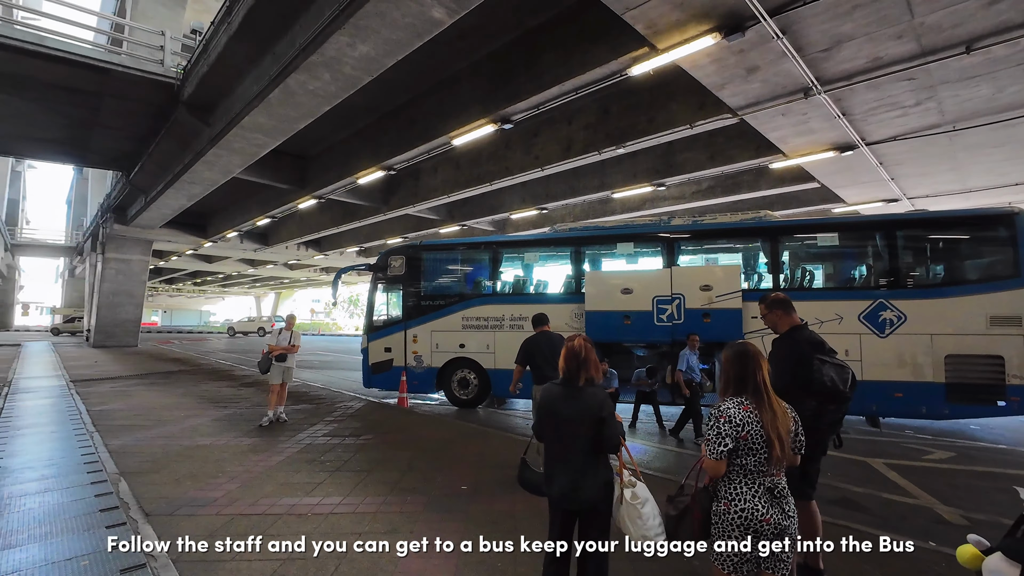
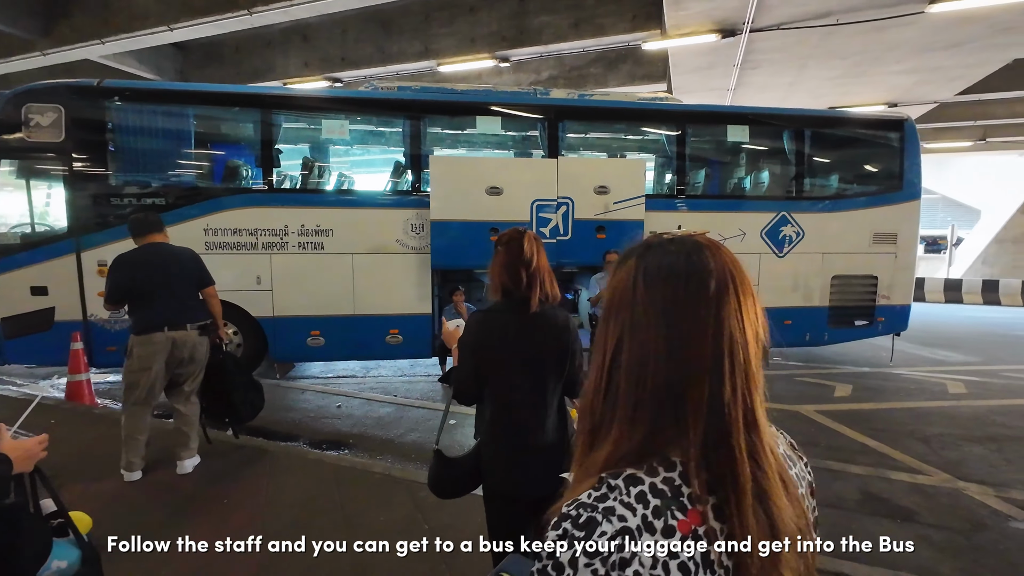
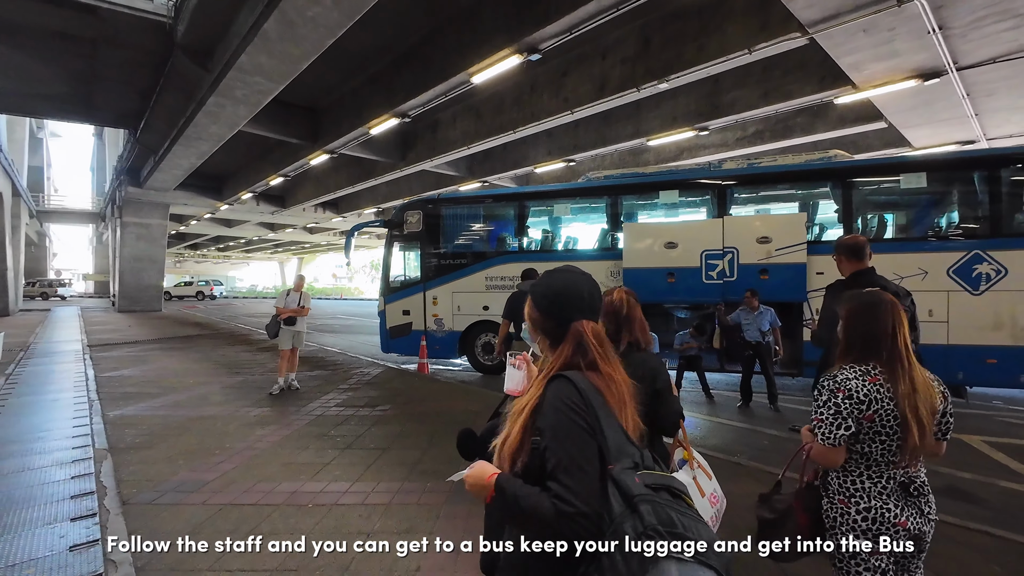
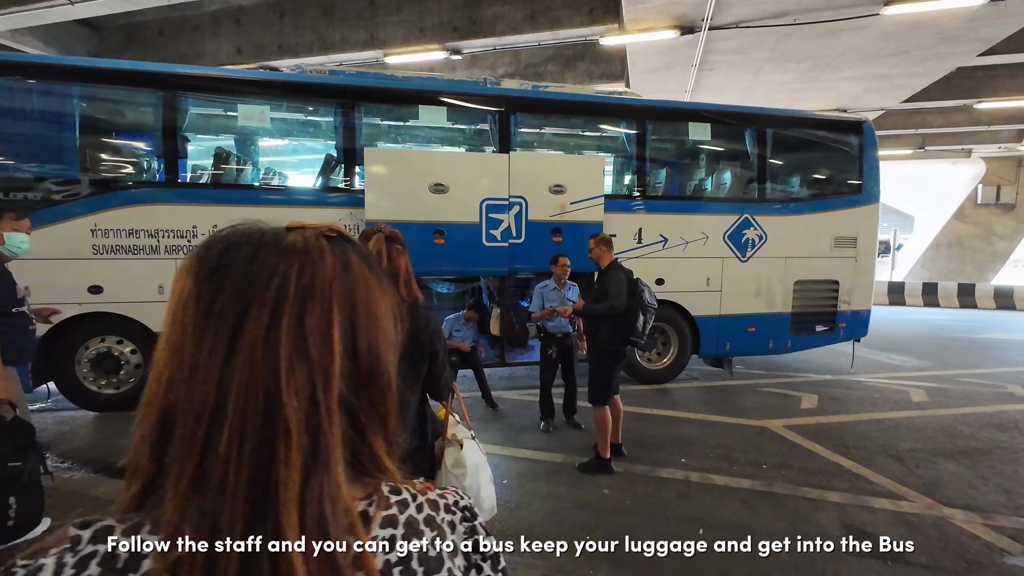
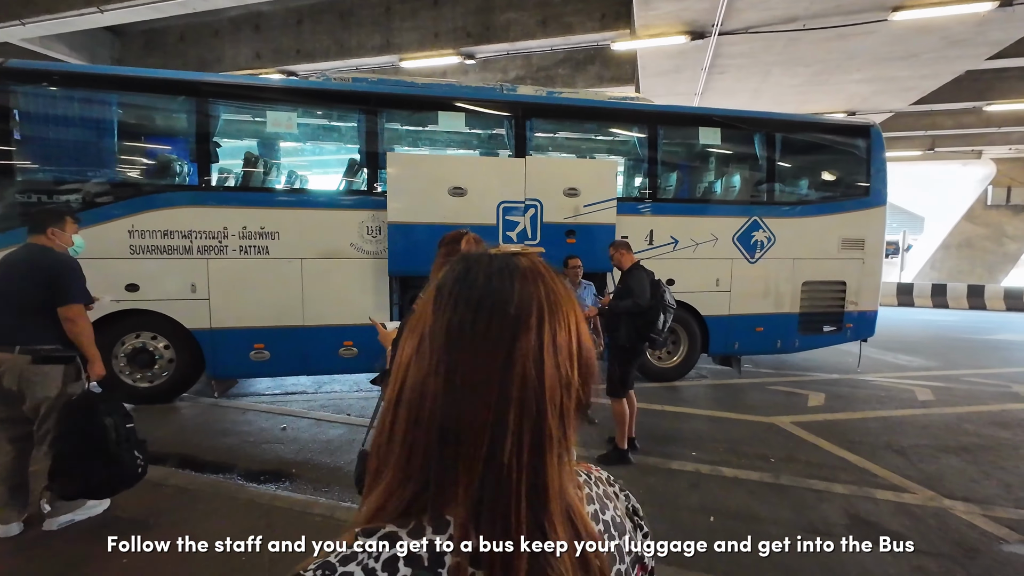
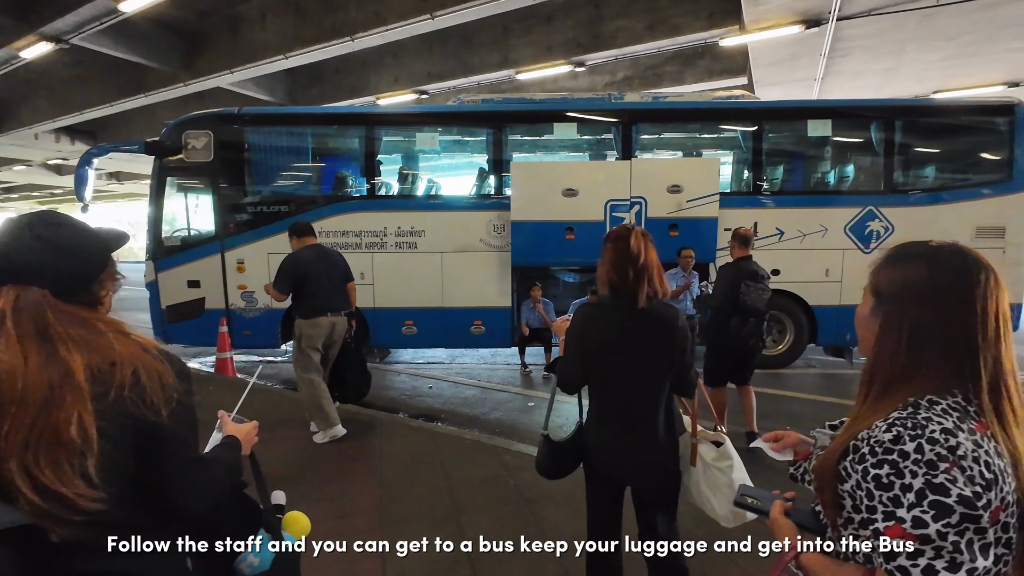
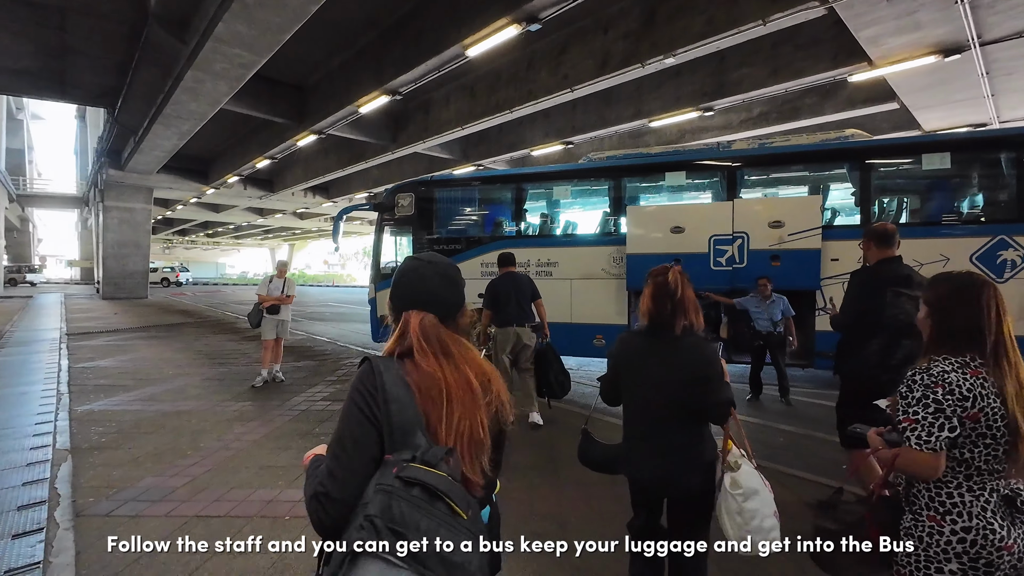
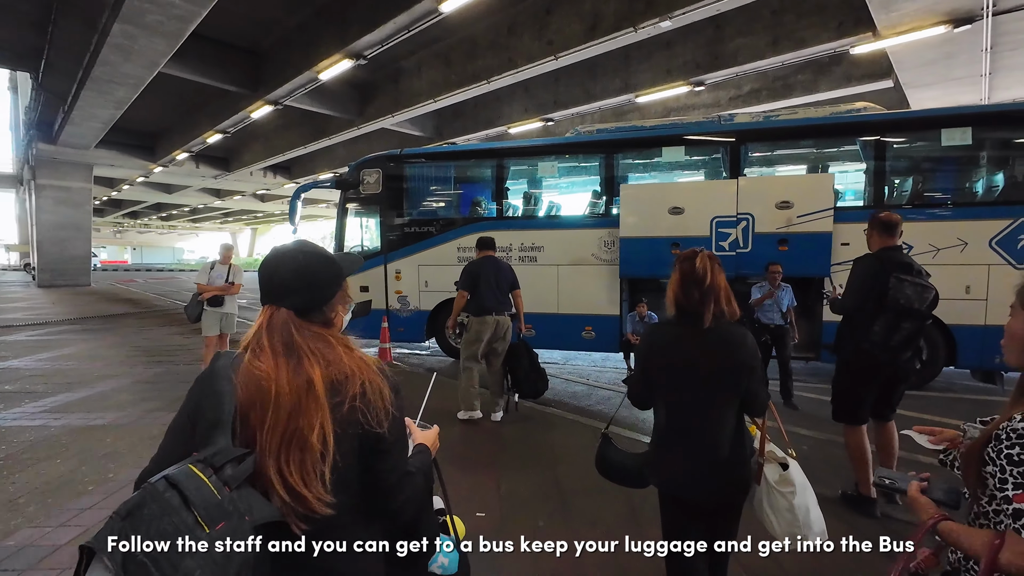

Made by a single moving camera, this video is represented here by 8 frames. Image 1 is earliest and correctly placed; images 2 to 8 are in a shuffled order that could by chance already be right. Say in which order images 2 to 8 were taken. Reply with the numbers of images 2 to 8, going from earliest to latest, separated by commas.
3, 7, 8, 6, 2, 5, 4
